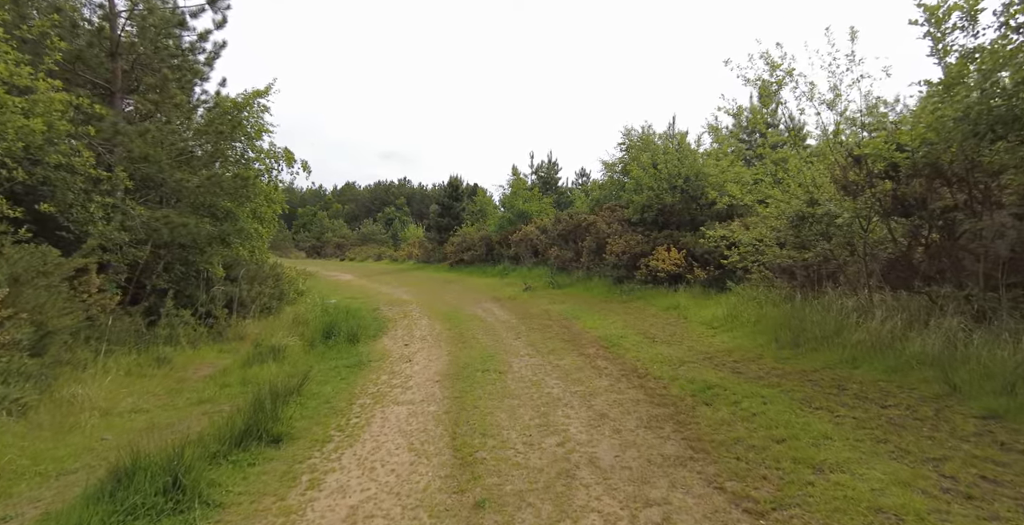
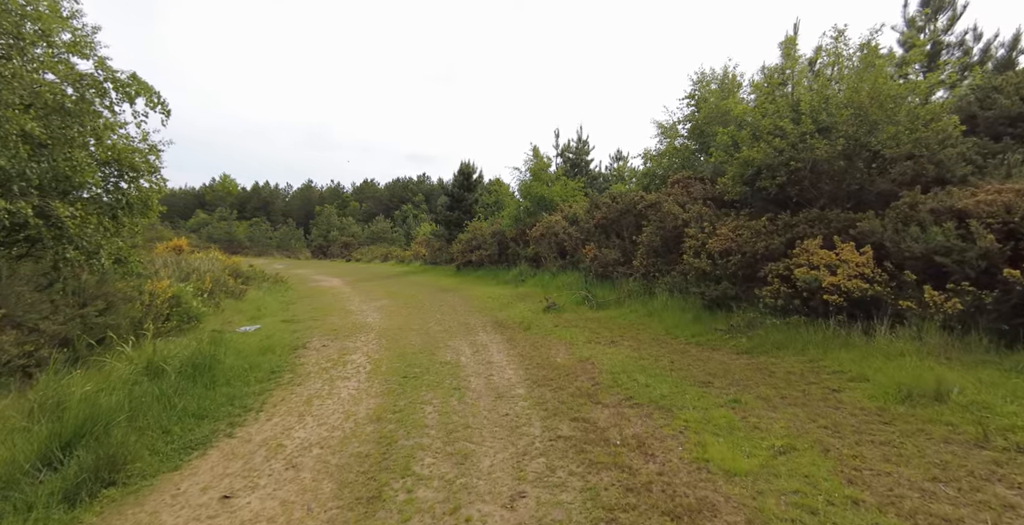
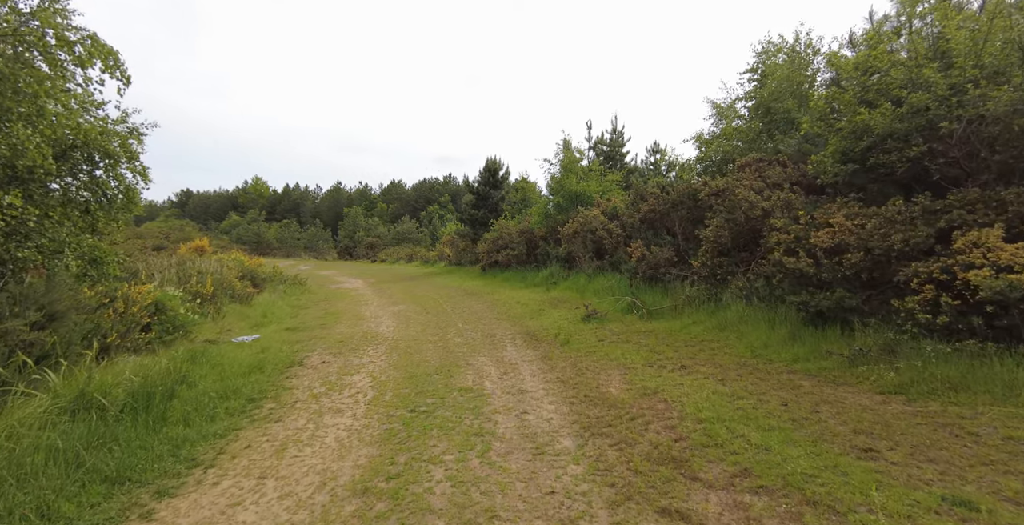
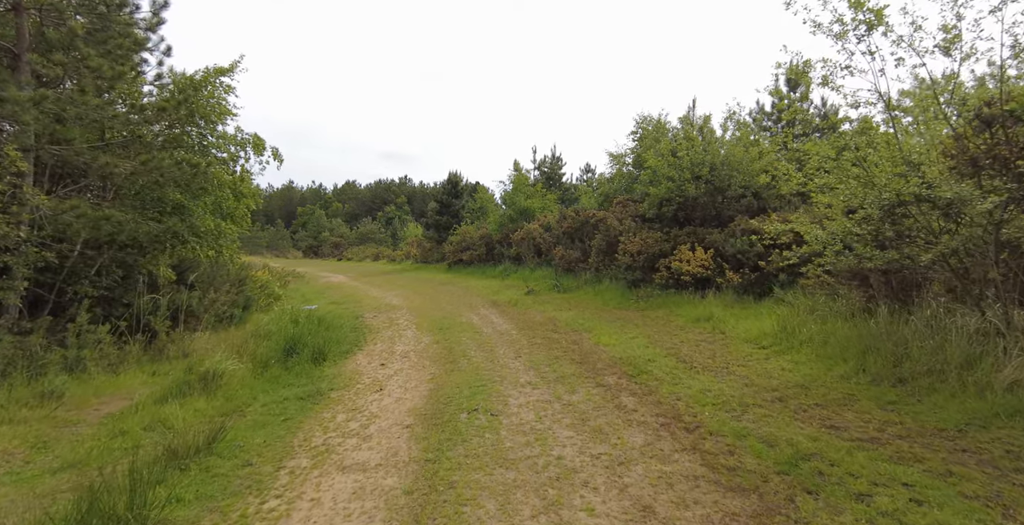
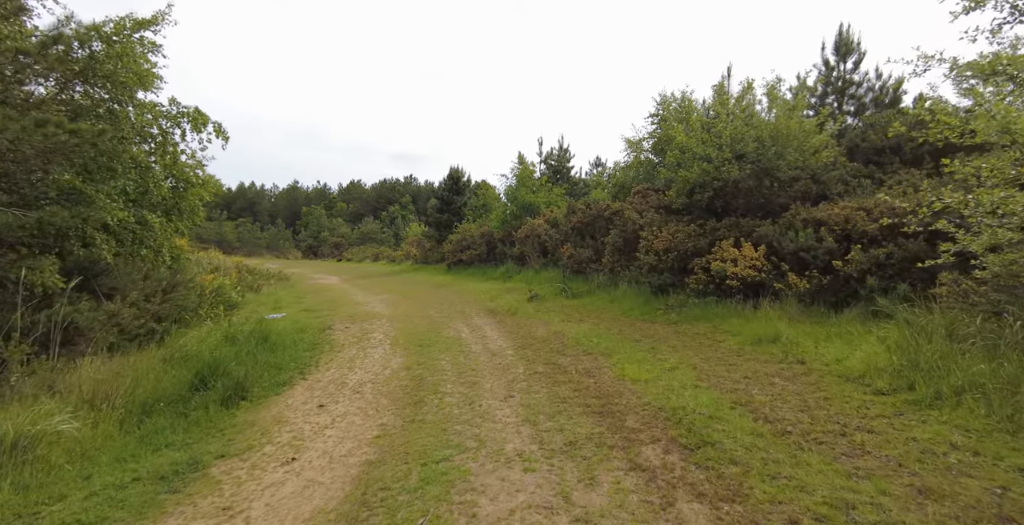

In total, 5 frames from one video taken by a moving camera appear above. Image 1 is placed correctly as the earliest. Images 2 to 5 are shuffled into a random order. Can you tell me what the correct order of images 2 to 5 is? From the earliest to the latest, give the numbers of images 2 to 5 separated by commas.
4, 5, 2, 3
